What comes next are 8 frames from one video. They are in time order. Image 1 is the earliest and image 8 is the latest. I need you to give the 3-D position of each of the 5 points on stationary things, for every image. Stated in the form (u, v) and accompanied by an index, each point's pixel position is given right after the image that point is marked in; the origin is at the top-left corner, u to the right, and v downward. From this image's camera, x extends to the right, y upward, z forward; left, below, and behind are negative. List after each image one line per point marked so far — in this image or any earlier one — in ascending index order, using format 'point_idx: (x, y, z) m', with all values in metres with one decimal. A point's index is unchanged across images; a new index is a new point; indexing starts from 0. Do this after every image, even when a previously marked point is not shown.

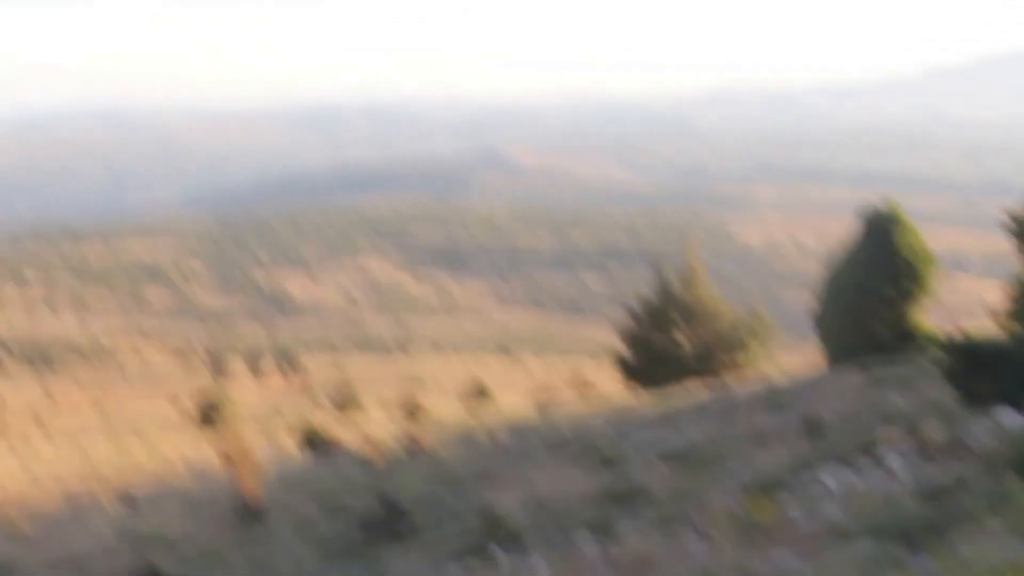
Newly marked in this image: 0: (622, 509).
0: (+0.7, -1.4, +14.5) m
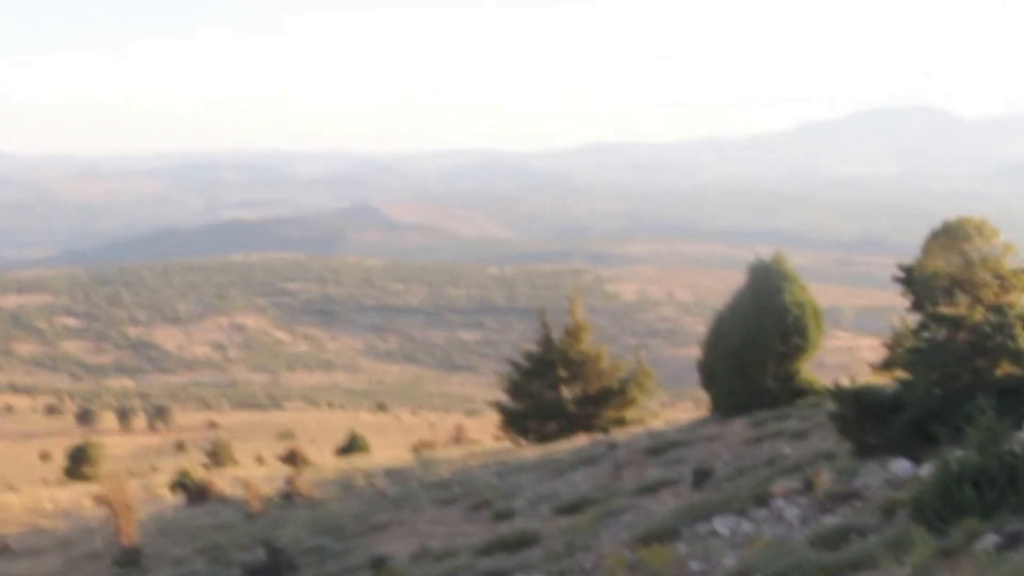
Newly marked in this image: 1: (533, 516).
0: (0.0, -1.7, +14.4) m
1: (+0.1, -1.5, +15.8) m
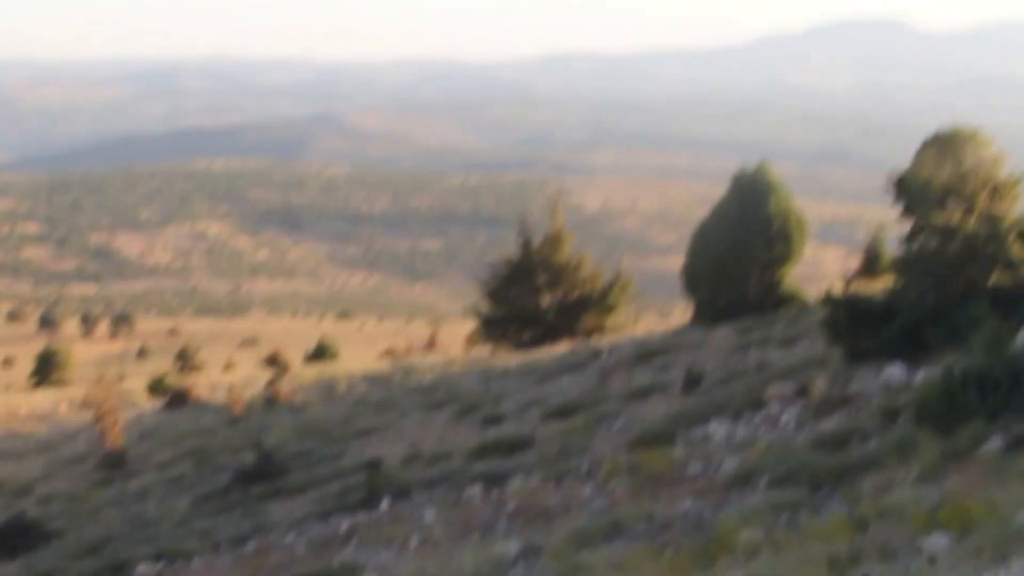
0: (0.0, -1.1, +14.6) m
1: (+0.1, -0.9, +16.0) m
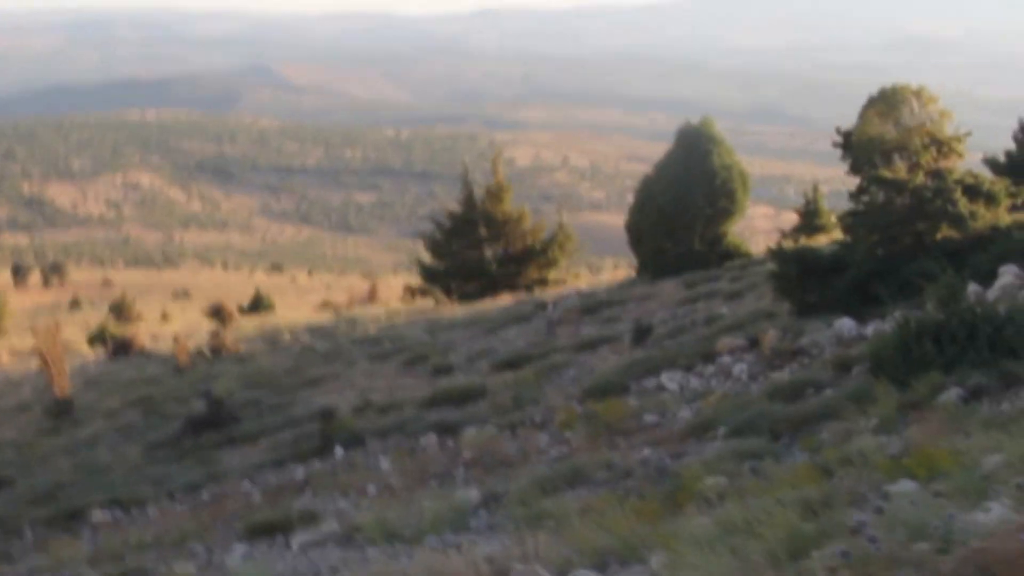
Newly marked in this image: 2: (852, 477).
0: (-0.3, -0.8, +14.8) m
1: (-0.3, -0.6, +16.1) m
2: (+1.4, -0.8, +9.8) m
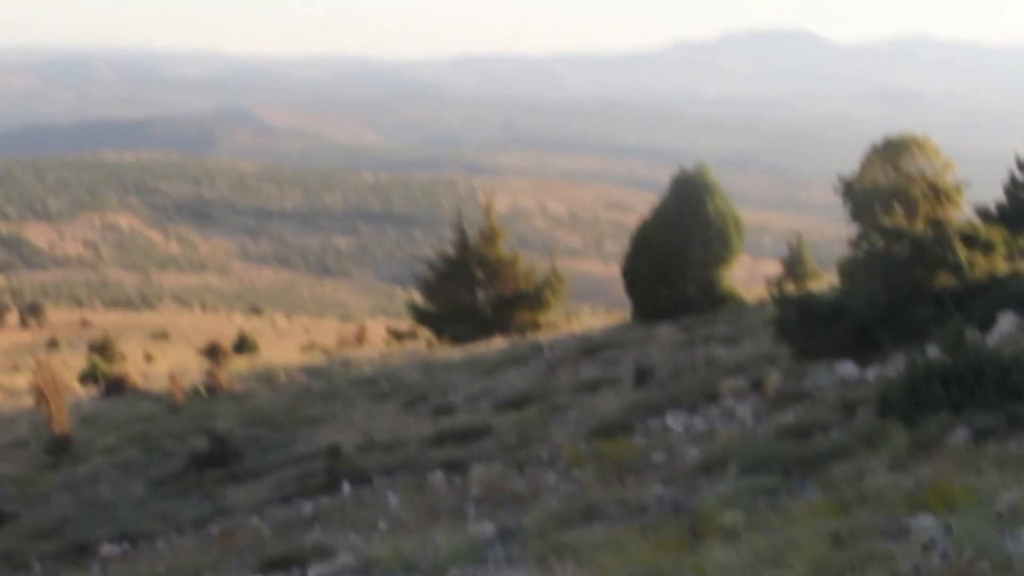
0: (-0.3, -1.1, +15.1) m
1: (-0.3, -0.9, +16.4) m
2: (+1.5, -0.9, +10.1) m
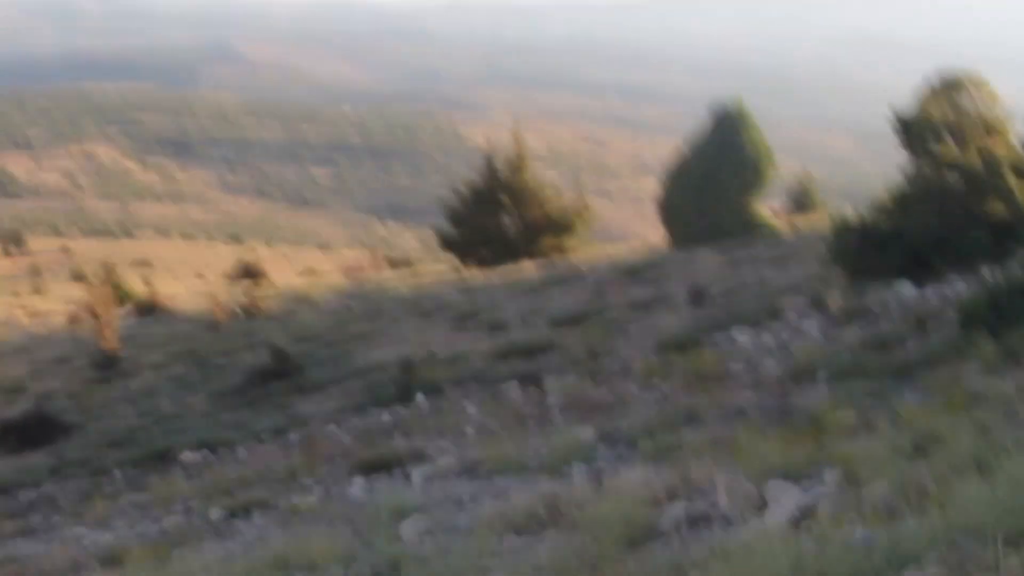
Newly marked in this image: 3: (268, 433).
0: (+0.2, -0.5, +15.9) m
1: (+0.1, -0.3, +17.2) m
2: (+2.2, -0.6, +11.0) m
3: (-1.7, -1.0, +16.2) m
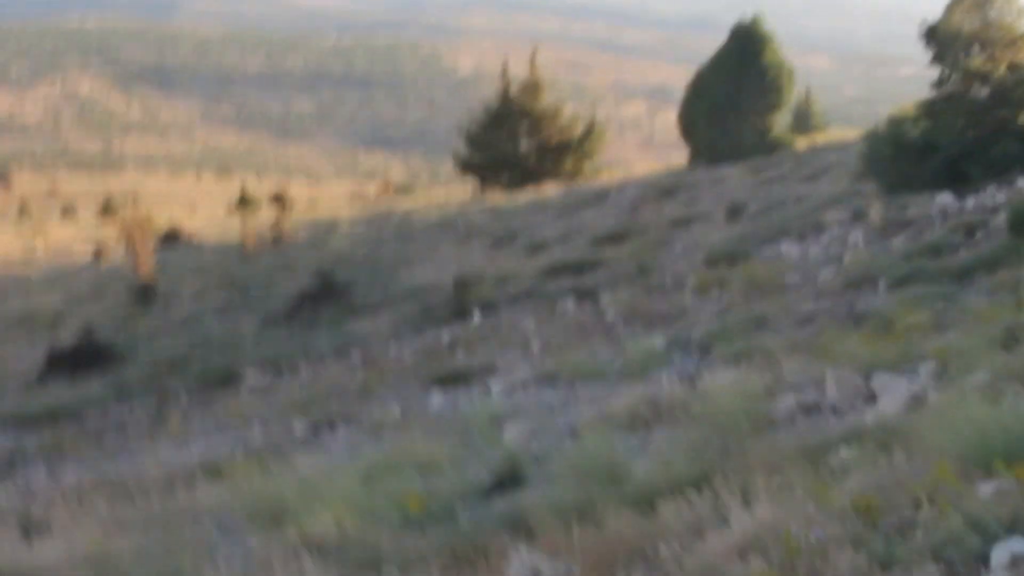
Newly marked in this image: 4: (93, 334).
0: (+0.5, 0.0, +16.6) m
1: (+0.4, +0.3, +17.9) m
2: (+2.7, -0.1, +11.7) m
3: (-1.3, -0.5, +16.9) m
4: (-3.4, -0.4, +19.2) m
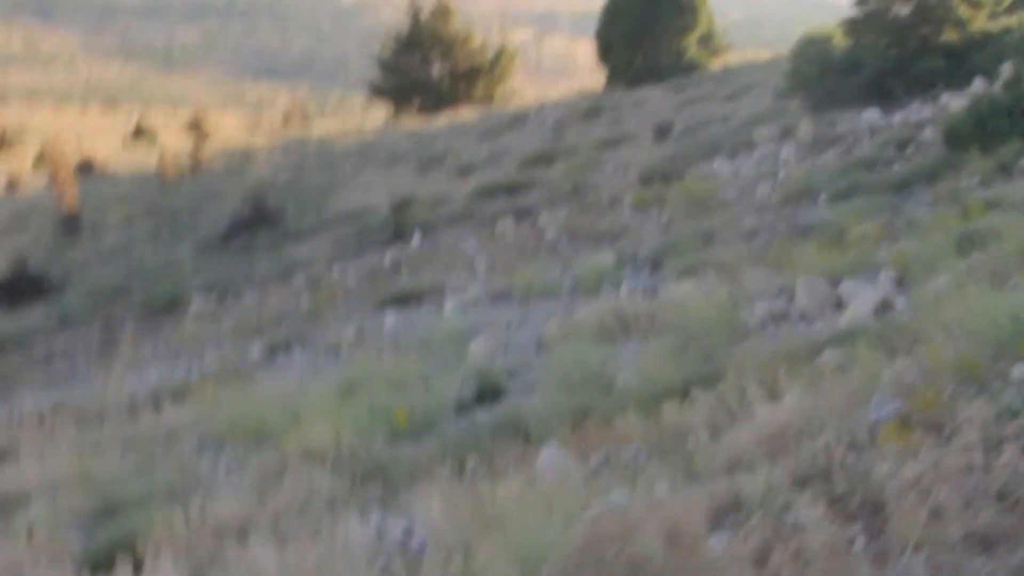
0: (+0.1, +0.6, +17.0) m
1: (-0.1, +0.9, +18.3) m
2: (+2.6, +0.4, +12.3) m
3: (-1.8, +0.1, +17.2) m
4: (-4.0, +0.2, +19.3) m
